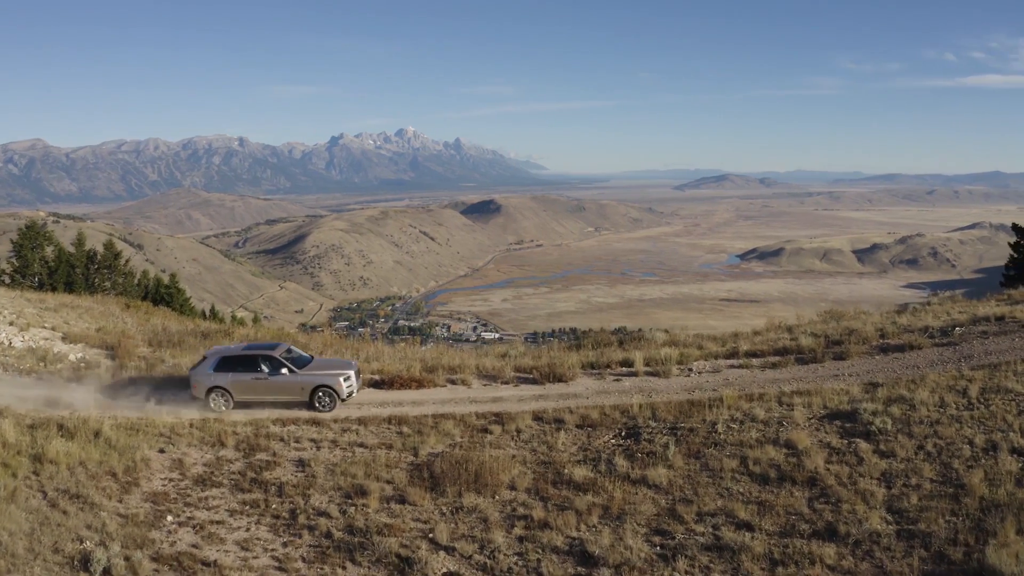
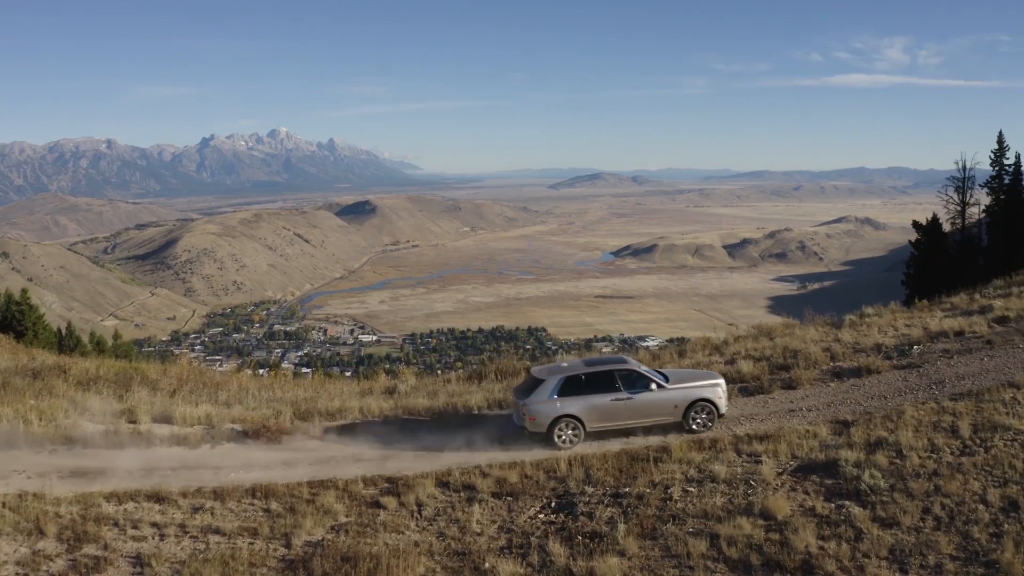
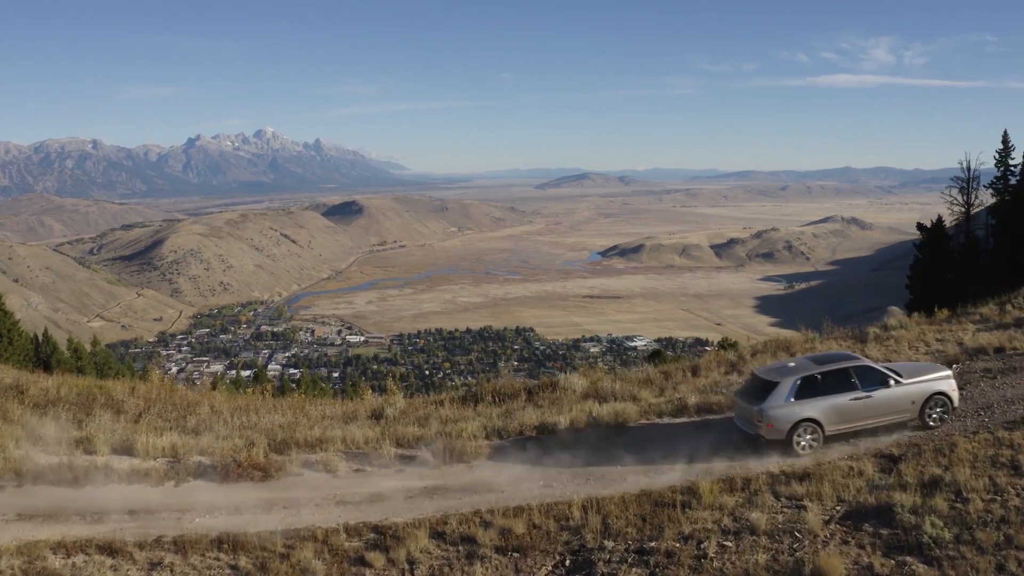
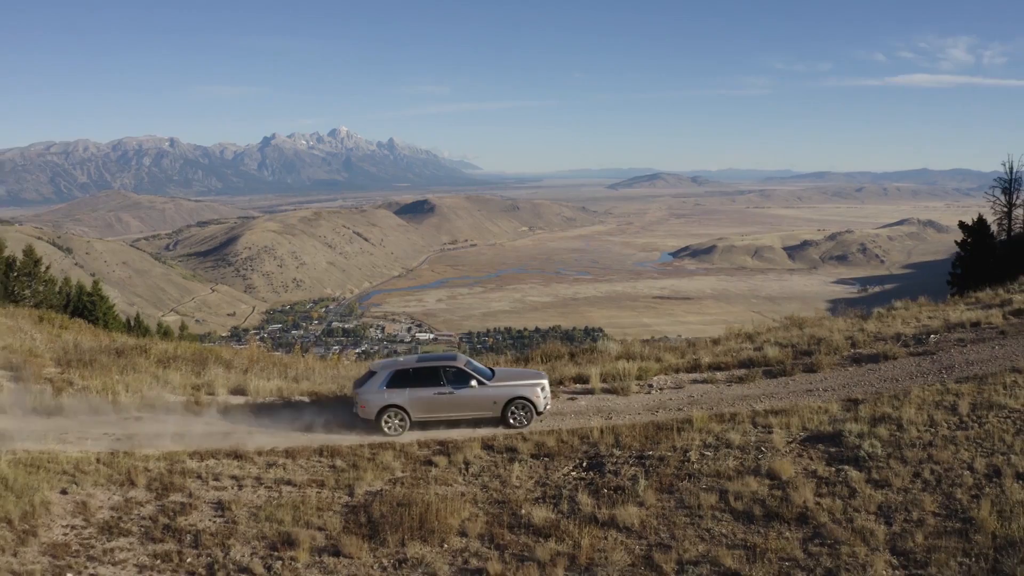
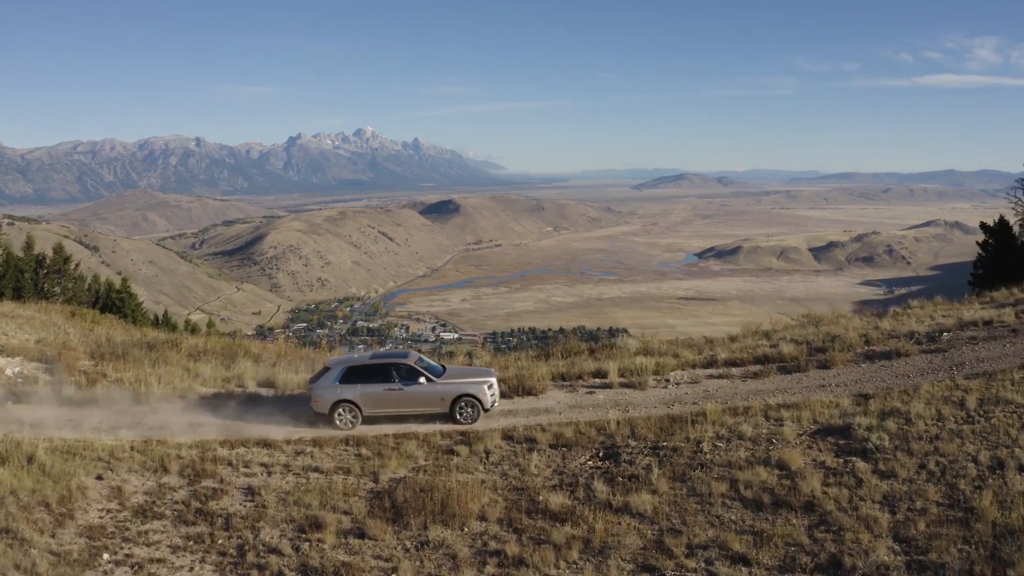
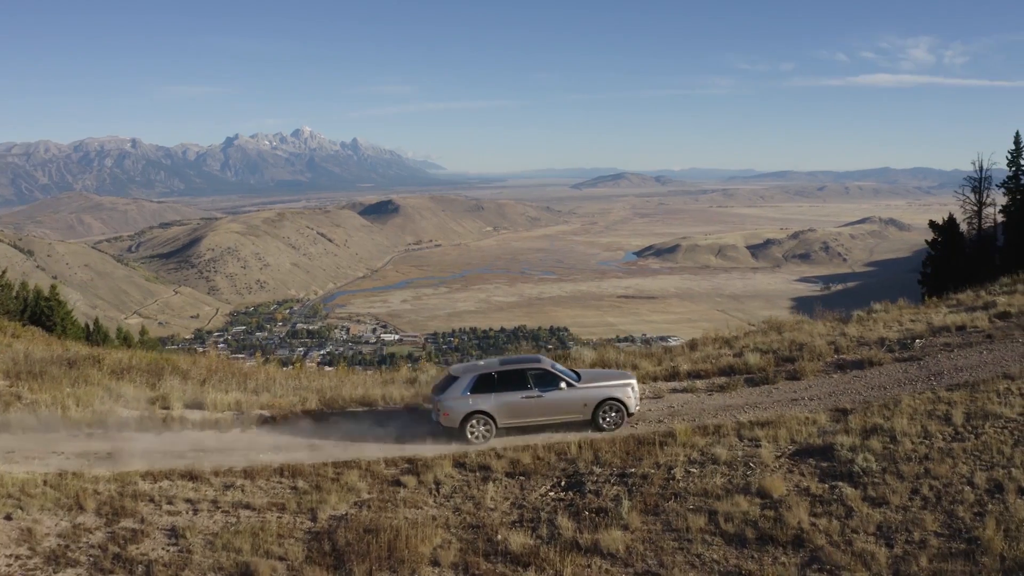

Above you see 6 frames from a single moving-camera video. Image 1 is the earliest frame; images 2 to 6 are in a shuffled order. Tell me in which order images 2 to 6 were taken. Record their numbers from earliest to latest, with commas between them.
5, 4, 6, 2, 3
